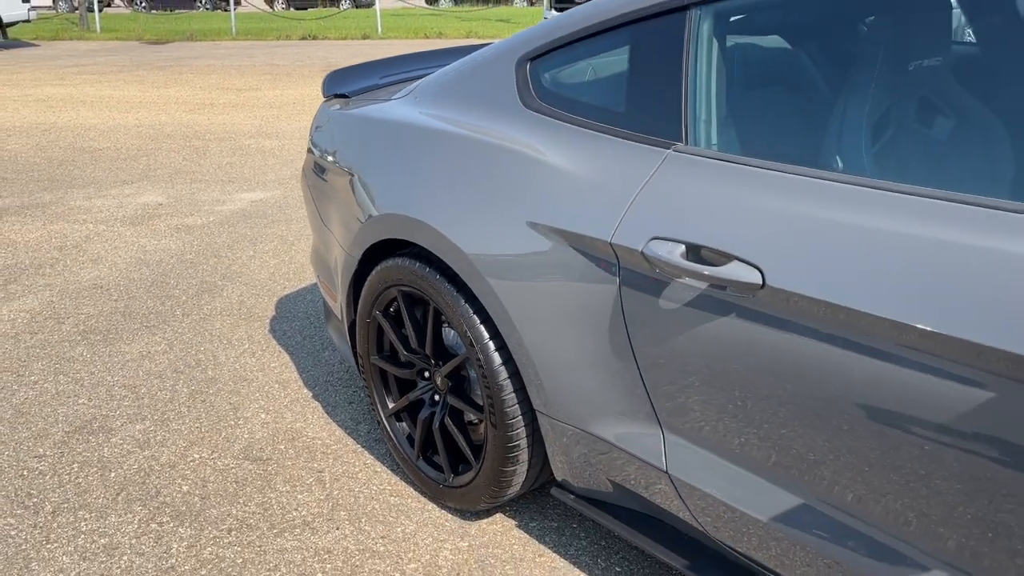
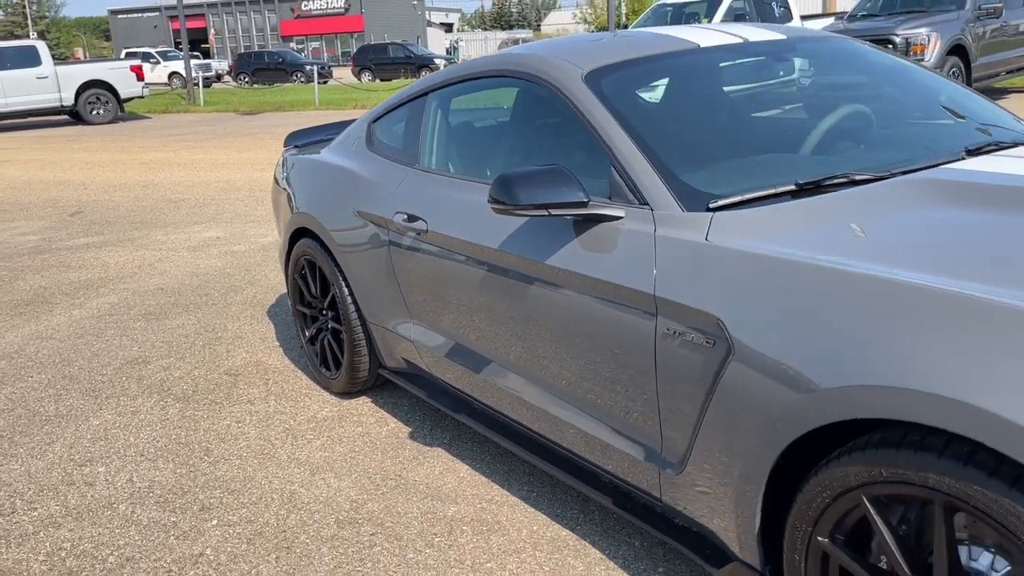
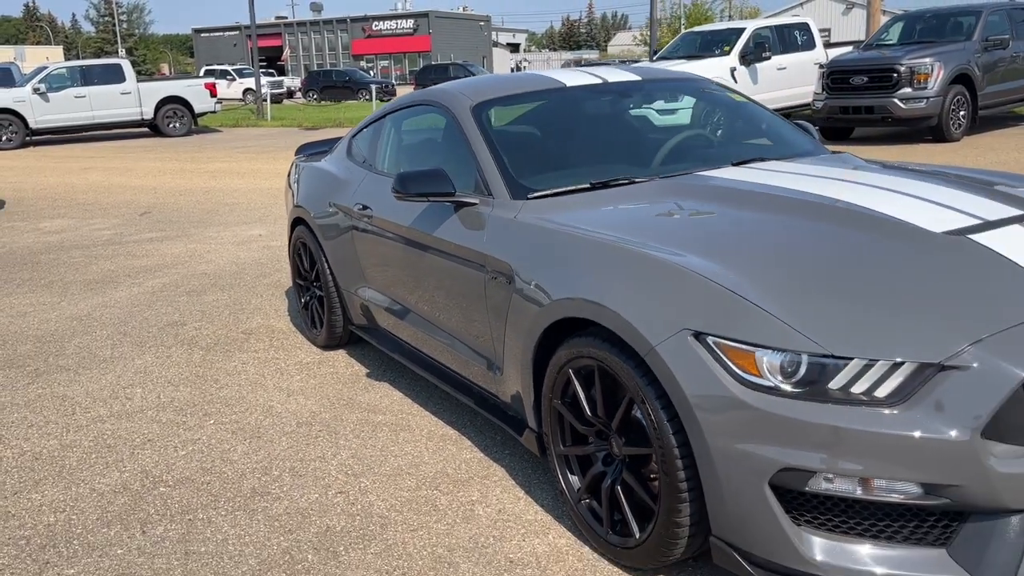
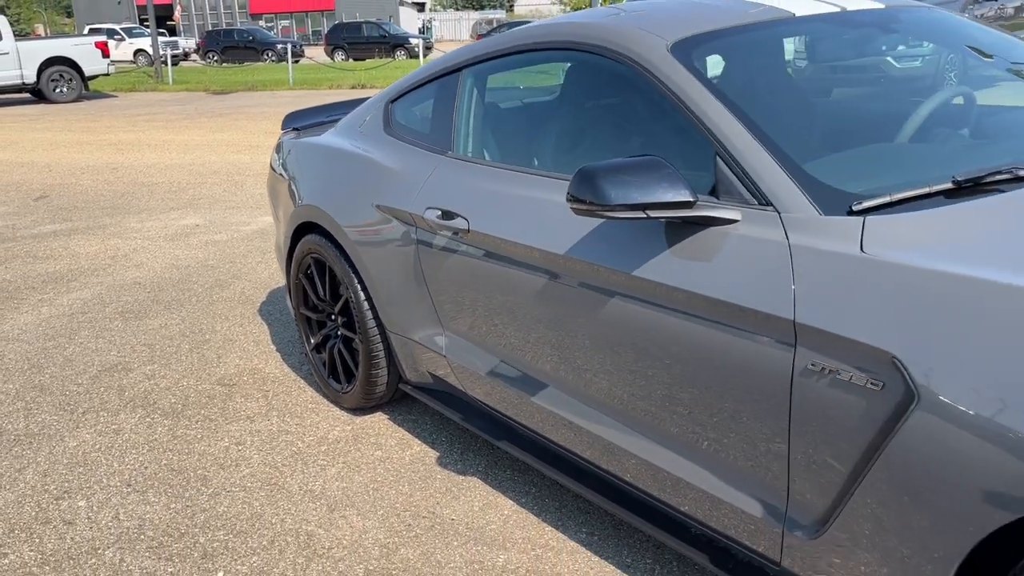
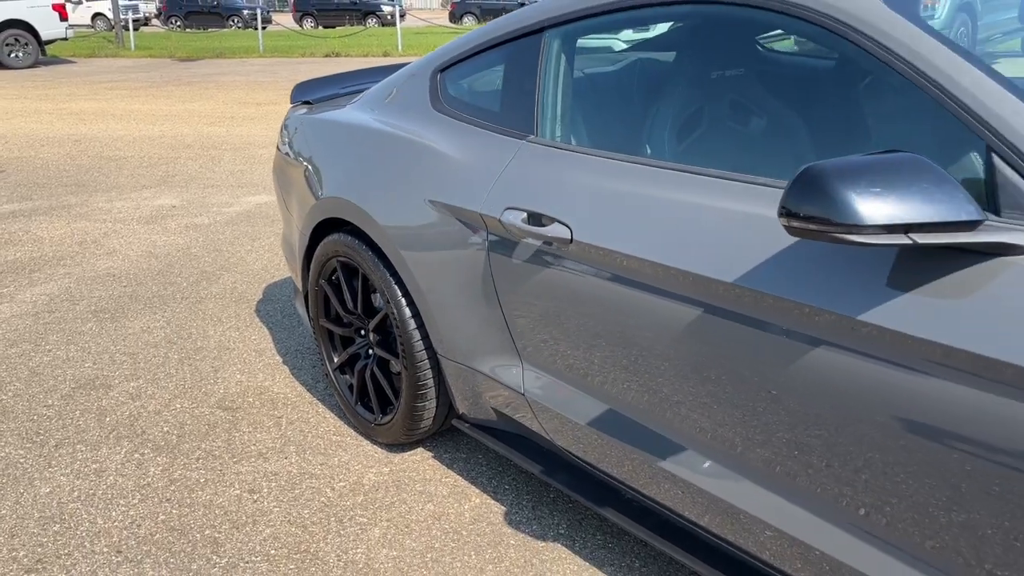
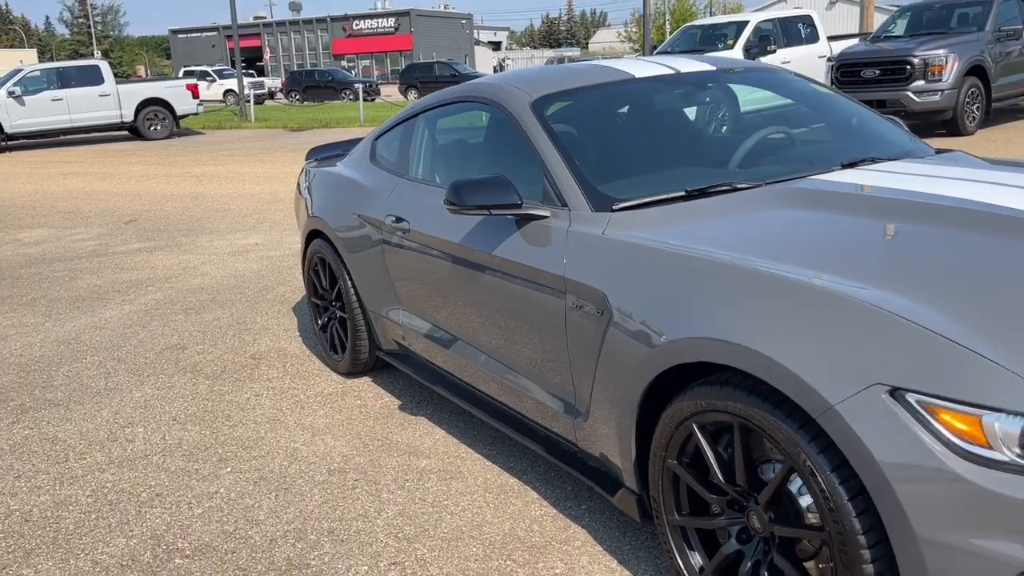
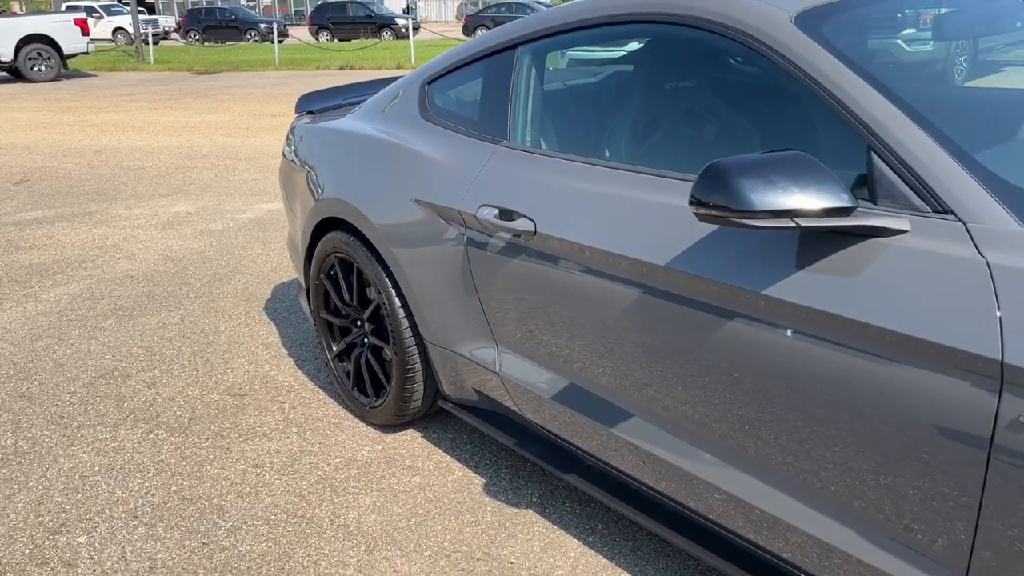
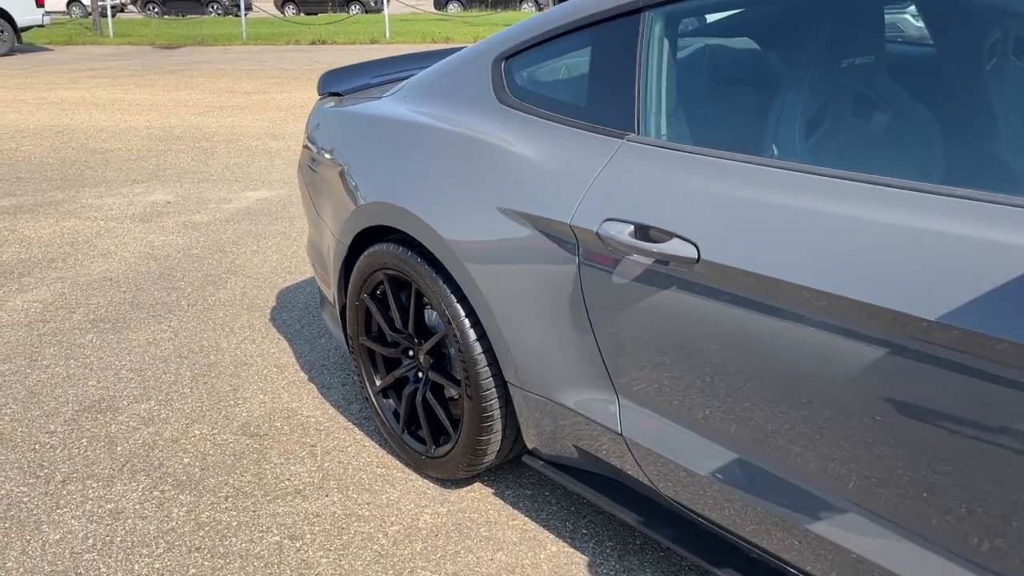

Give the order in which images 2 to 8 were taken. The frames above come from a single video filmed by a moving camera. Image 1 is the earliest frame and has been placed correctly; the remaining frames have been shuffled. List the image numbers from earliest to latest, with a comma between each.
8, 5, 7, 4, 2, 6, 3
